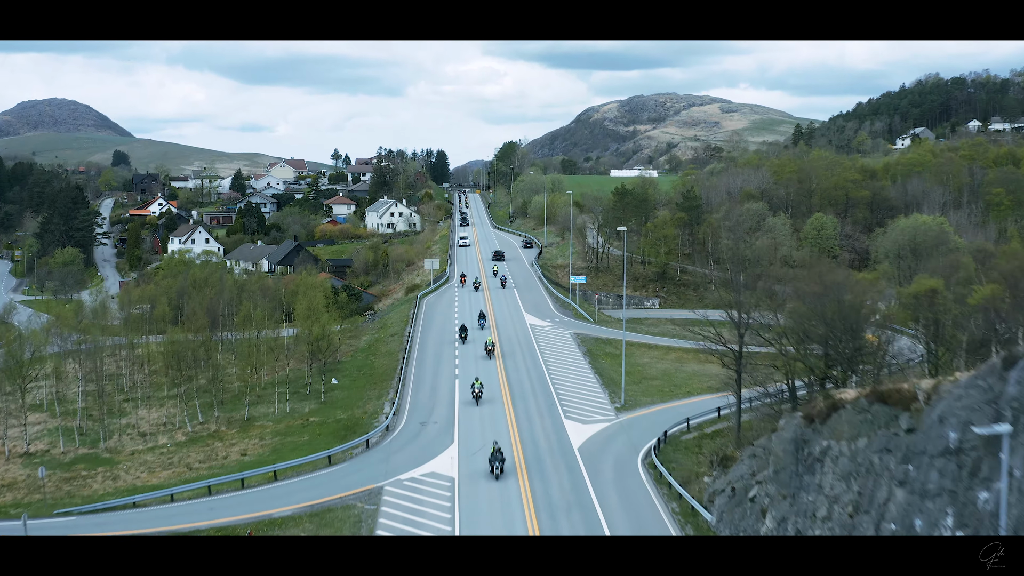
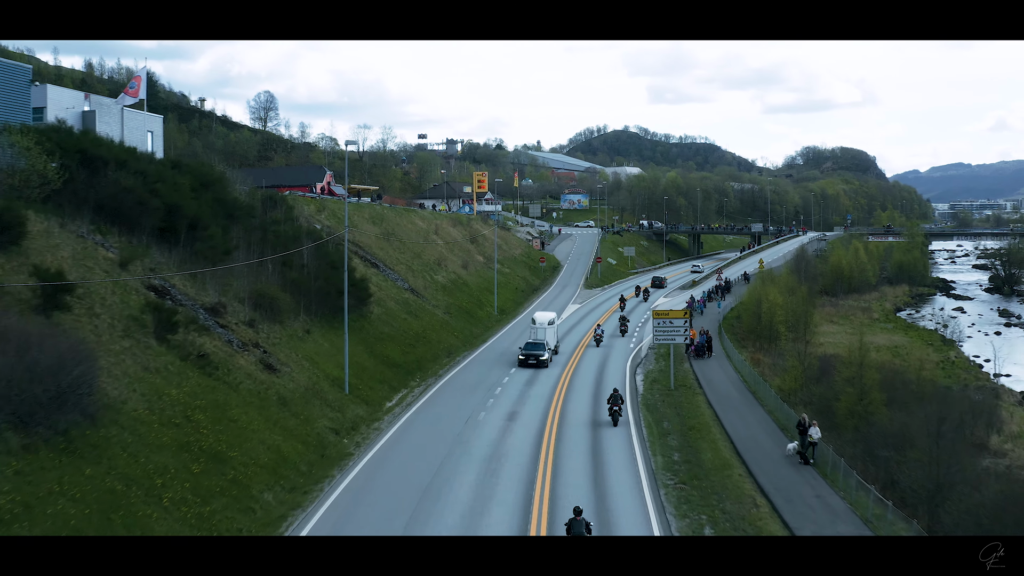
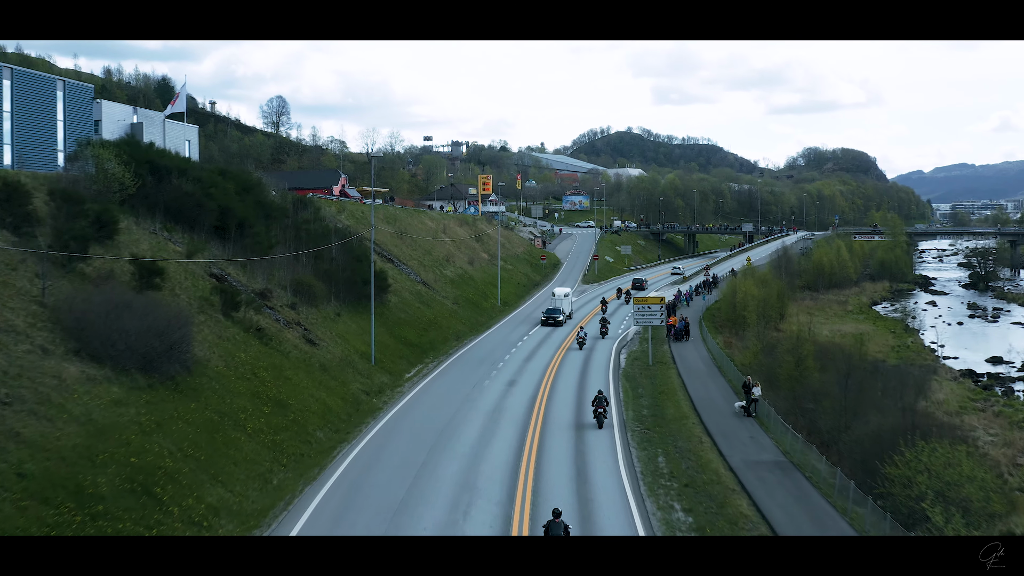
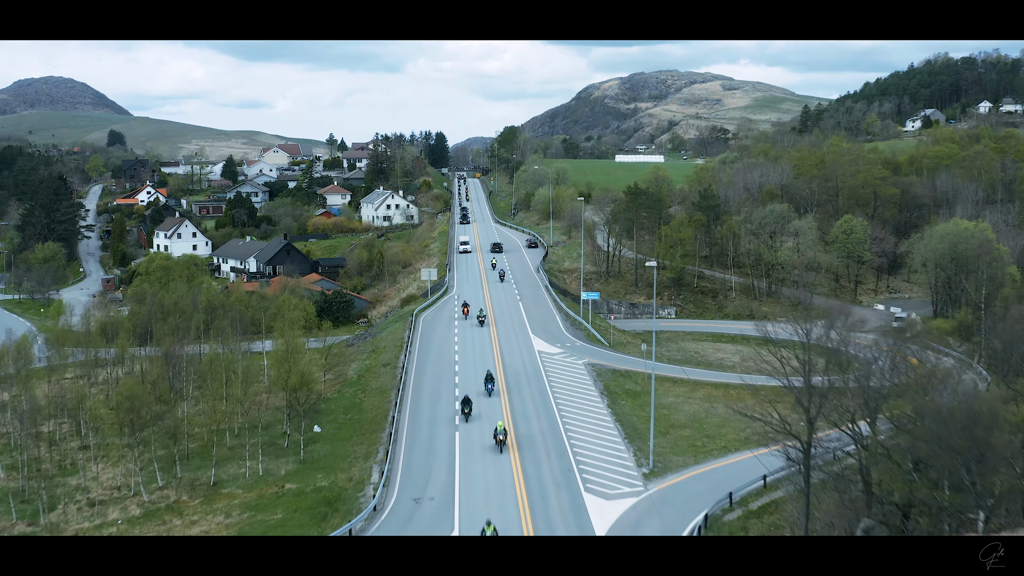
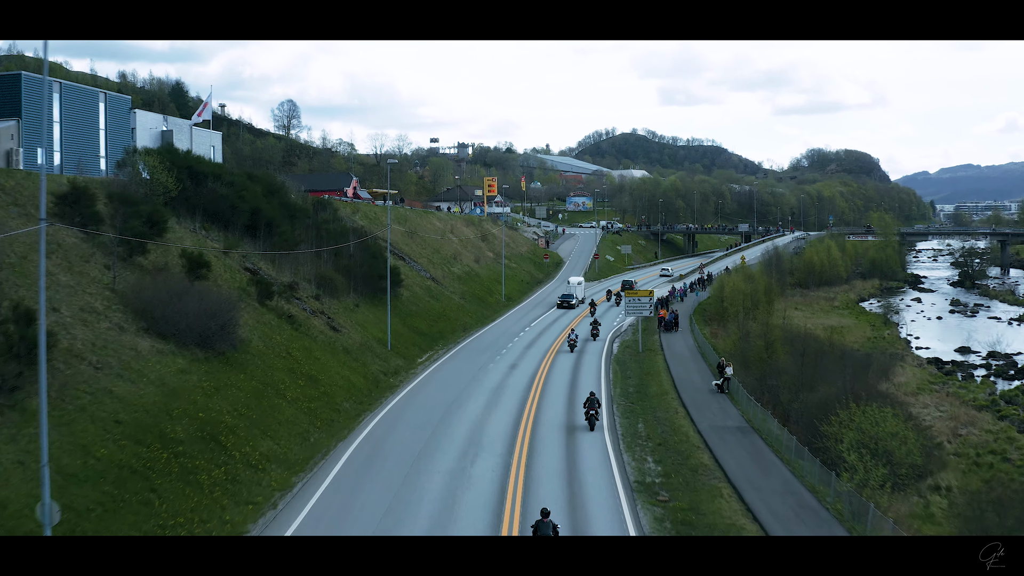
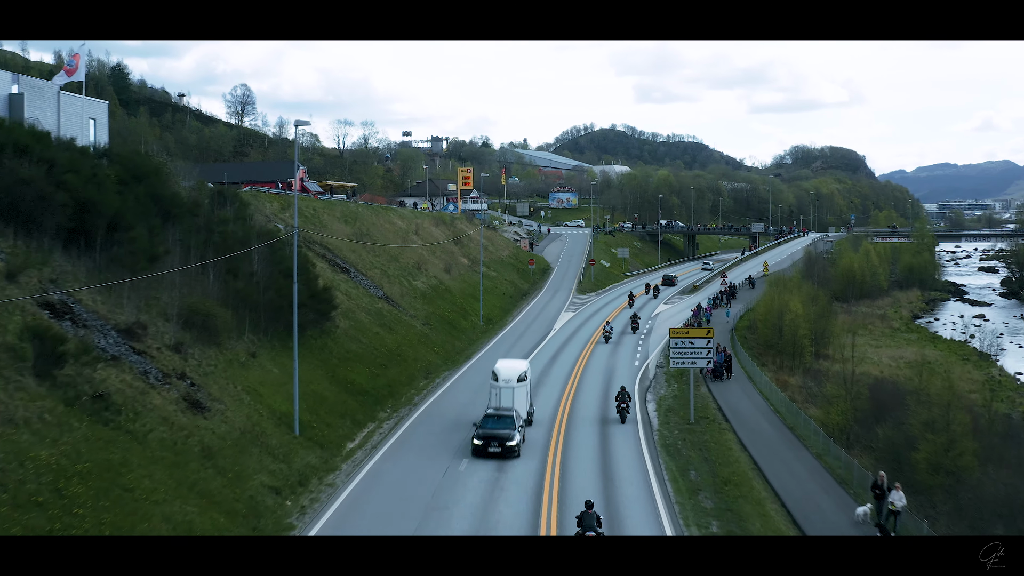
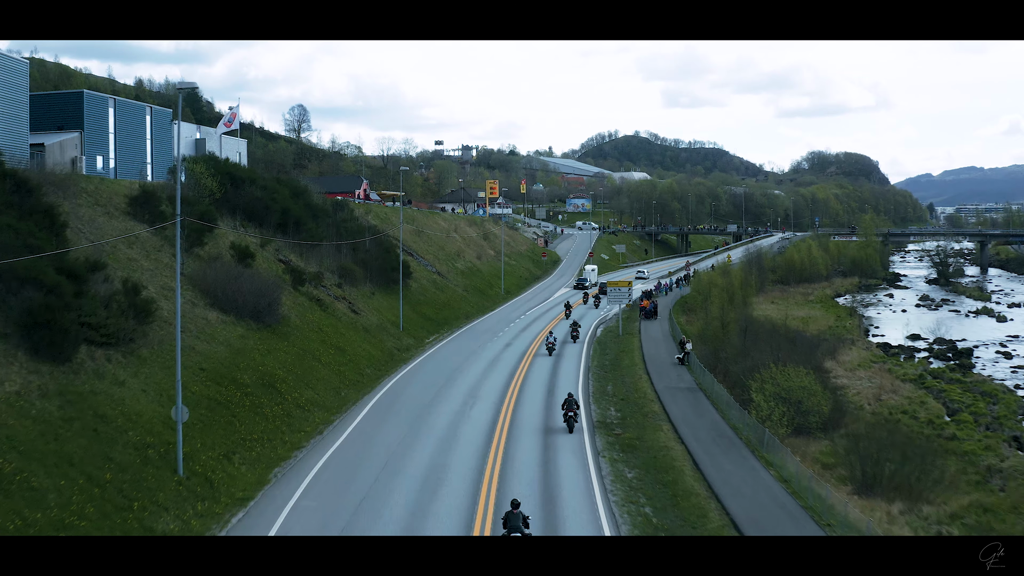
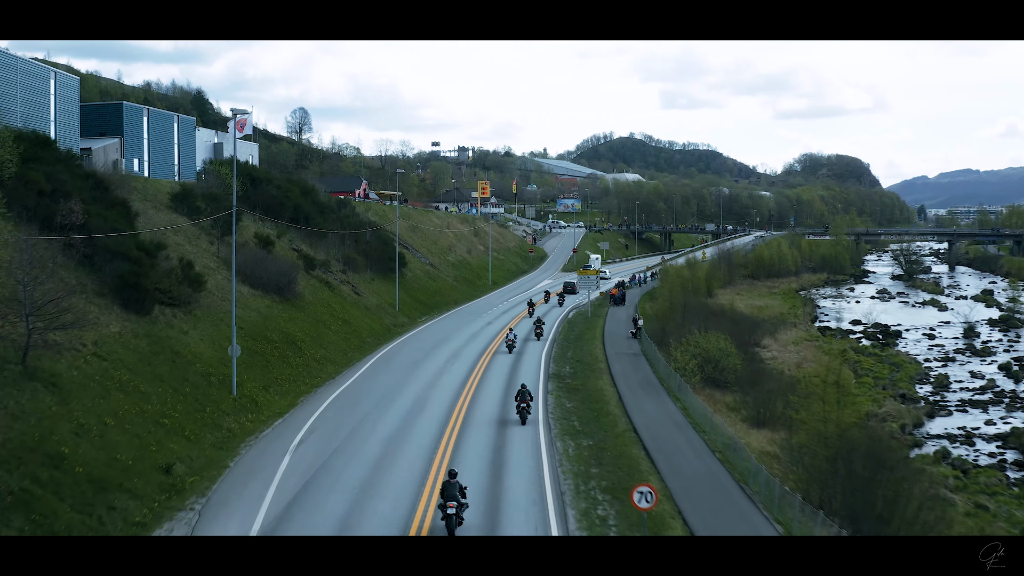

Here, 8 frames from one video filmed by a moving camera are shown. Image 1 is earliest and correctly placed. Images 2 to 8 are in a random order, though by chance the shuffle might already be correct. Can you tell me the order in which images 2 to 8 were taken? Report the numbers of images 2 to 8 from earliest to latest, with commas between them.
4, 8, 7, 5, 3, 2, 6
